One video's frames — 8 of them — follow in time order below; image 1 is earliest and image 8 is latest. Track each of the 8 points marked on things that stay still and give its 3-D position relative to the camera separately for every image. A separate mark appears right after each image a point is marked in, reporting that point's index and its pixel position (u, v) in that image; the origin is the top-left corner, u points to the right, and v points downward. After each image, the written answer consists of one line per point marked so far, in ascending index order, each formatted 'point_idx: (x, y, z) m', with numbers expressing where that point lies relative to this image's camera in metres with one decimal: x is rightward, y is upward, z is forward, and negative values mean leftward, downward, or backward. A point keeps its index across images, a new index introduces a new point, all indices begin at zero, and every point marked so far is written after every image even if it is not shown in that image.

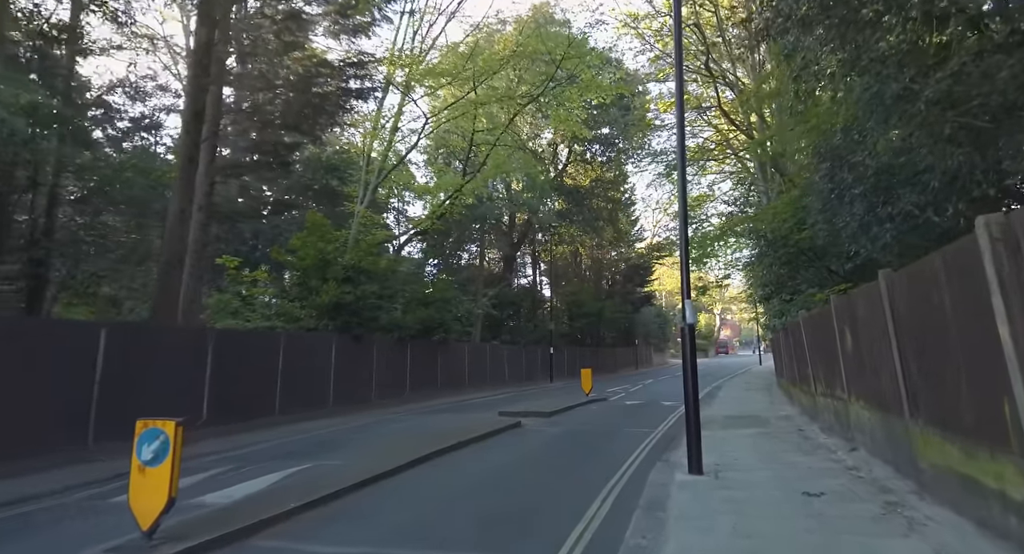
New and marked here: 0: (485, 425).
0: (-0.8, -4.4, +16.5) m
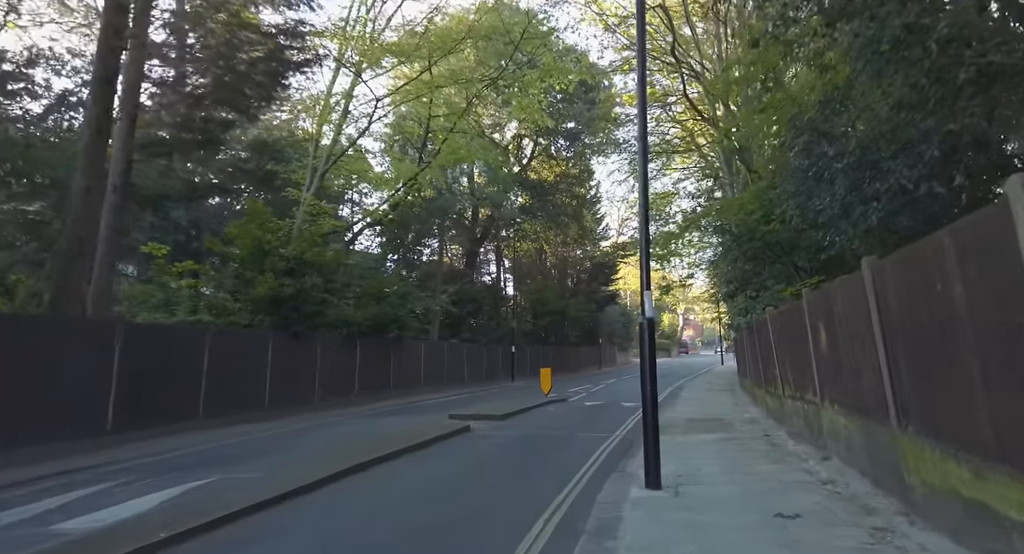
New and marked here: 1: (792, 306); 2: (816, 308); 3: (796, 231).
0: (-2.2, -4.2, +15.2) m
1: (+5.4, -0.6, +10.5) m
2: (+4.9, -0.5, +8.8) m
3: (+7.6, +1.3, +14.6) m
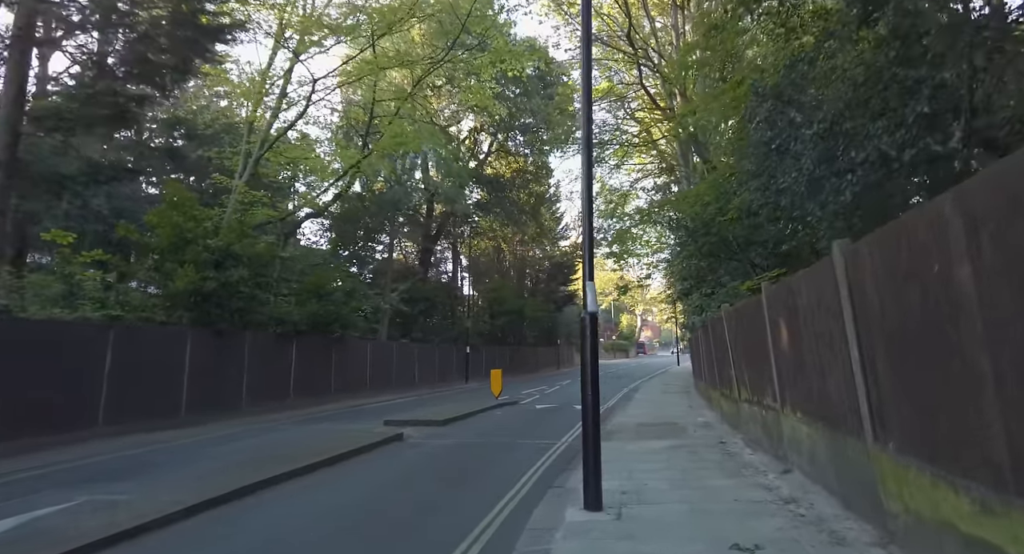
0: (-3.7, -4.0, +13.8) m
1: (+4.2, -0.5, +9.7) m
2: (+3.8, -0.4, +8.0) m
3: (+6.2, +1.4, +13.9) m
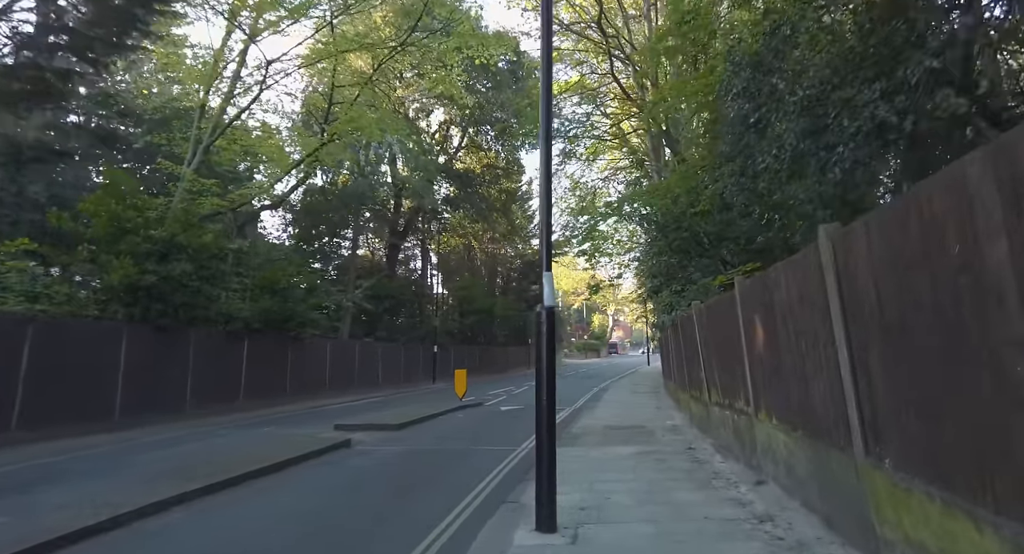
0: (-4.7, -3.8, +12.7) m
1: (+3.4, -0.4, +9.0) m
2: (+3.2, -0.3, +7.3) m
3: (+5.2, +1.4, +13.4) m
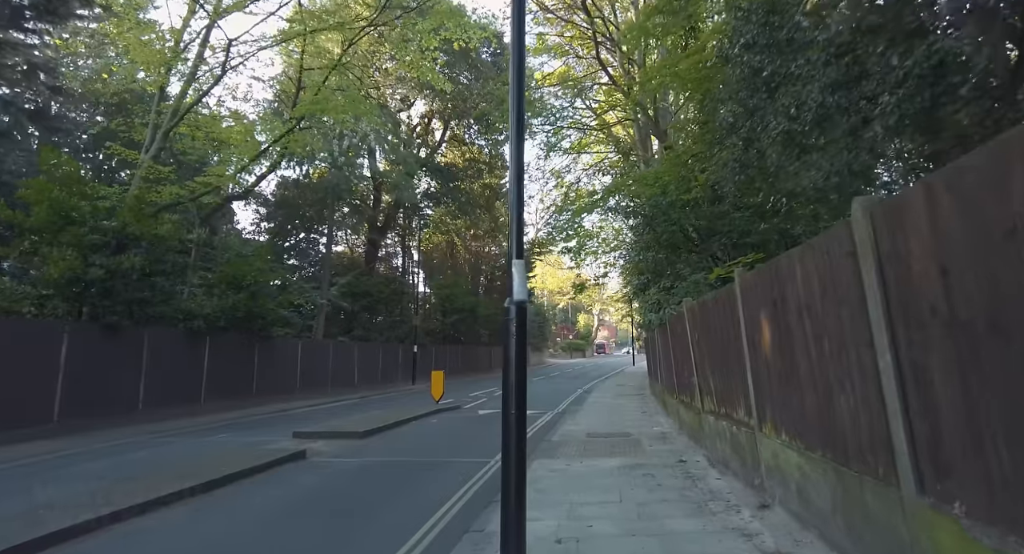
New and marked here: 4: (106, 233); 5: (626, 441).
0: (-5.2, -3.7, +11.5) m
1: (+3.0, -0.3, +8.1) m
2: (+2.8, -0.2, +6.3) m
3: (+4.7, +1.5, +12.4) m
4: (-12.0, +1.3, +16.0) m
5: (+2.5, -3.6, +11.8) m
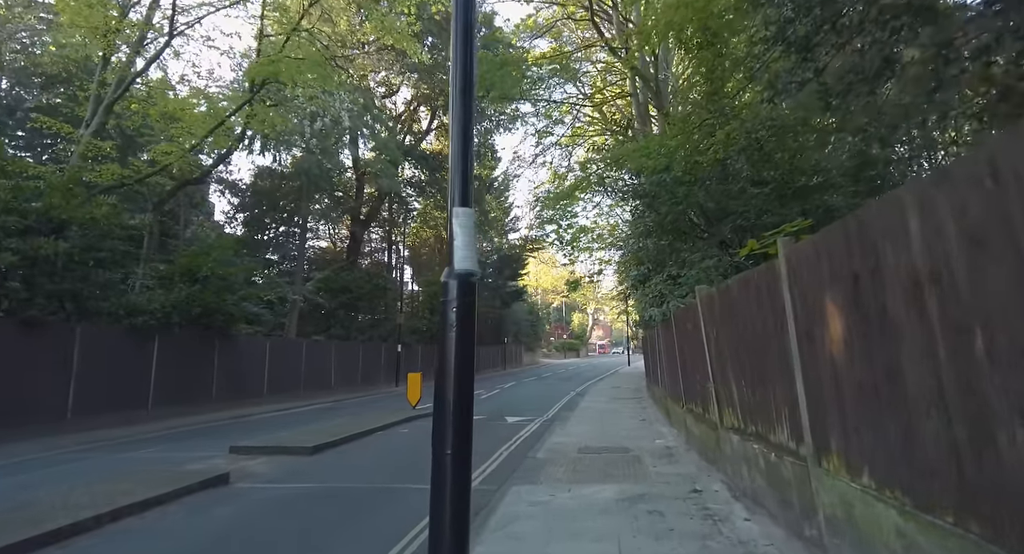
0: (-5.7, -3.4, +9.5) m
1: (+2.6, 0.0, +6.1) m
2: (+2.4, 0.0, +4.4) m
3: (+4.3, +1.8, +10.5) m
4: (-12.4, +1.6, +13.9) m
5: (+2.0, -3.3, +9.9) m
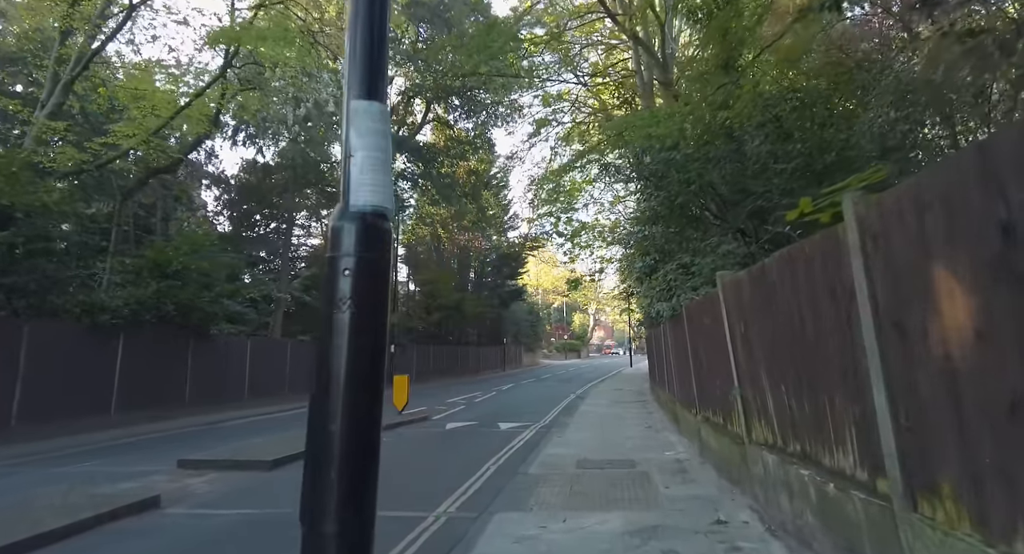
0: (-5.9, -3.2, +8.2) m
1: (+2.4, +0.2, +4.7) m
2: (+2.2, +0.2, +3.0) m
3: (+4.1, +2.0, +9.2) m
4: (-12.6, +1.8, +12.6) m
5: (+1.8, -3.1, +8.5) m
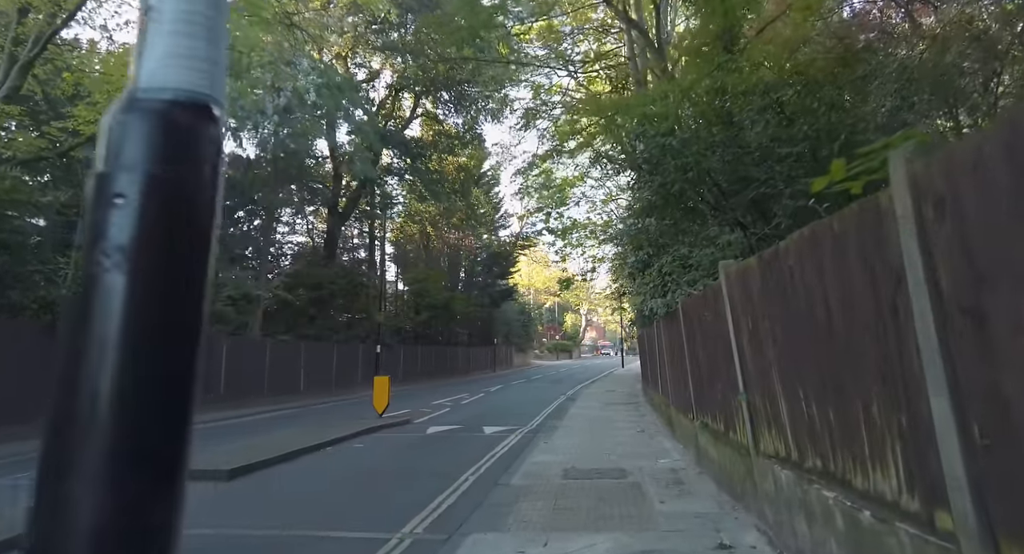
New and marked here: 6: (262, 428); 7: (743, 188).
0: (-6.2, -3.1, +7.3) m
1: (+2.2, +0.3, +4.0) m
2: (+2.0, +0.4, +2.2) m
3: (+3.8, +2.1, +8.4) m
4: (-13.0, +2.0, +11.6) m
5: (+1.5, -3.0, +7.7) m
6: (-7.8, -4.6, +16.8) m
7: (+4.2, +1.6, +10.0) m
